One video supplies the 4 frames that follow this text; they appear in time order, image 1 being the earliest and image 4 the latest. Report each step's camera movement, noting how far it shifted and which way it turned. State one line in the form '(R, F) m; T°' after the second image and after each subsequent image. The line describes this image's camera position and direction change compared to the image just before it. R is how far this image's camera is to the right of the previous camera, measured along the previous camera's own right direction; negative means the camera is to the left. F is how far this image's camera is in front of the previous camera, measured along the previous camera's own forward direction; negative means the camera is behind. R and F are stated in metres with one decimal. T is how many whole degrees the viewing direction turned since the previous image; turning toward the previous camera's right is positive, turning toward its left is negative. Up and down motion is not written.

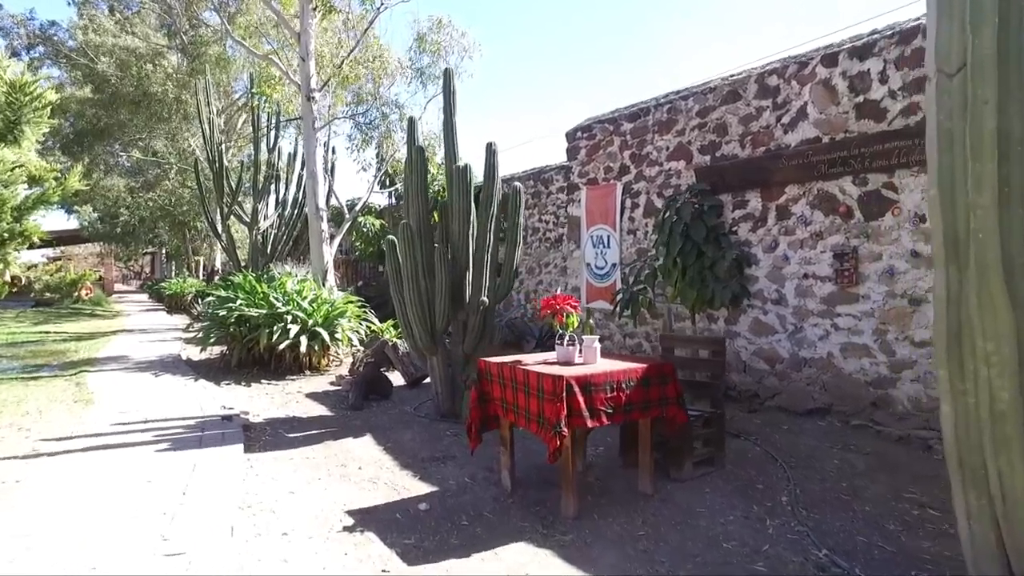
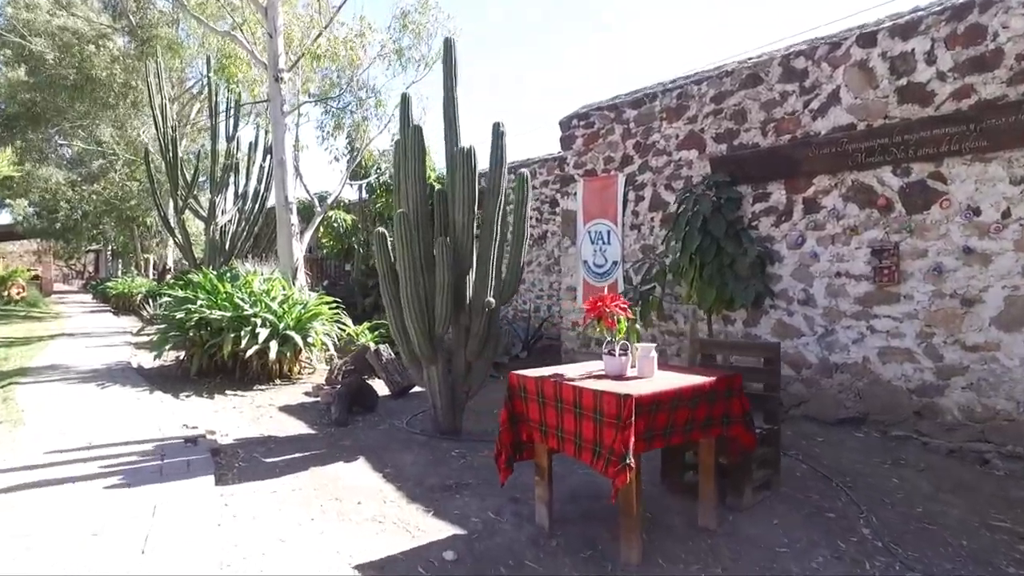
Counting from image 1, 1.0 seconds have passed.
(-0.3, +0.5) m; +4°
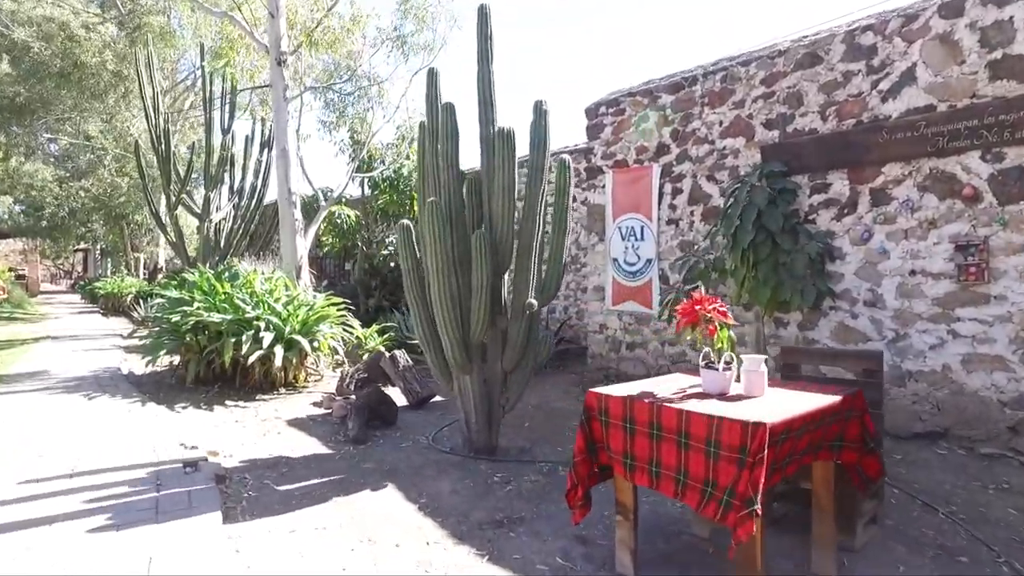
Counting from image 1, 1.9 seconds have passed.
(-0.3, +0.5) m; +1°
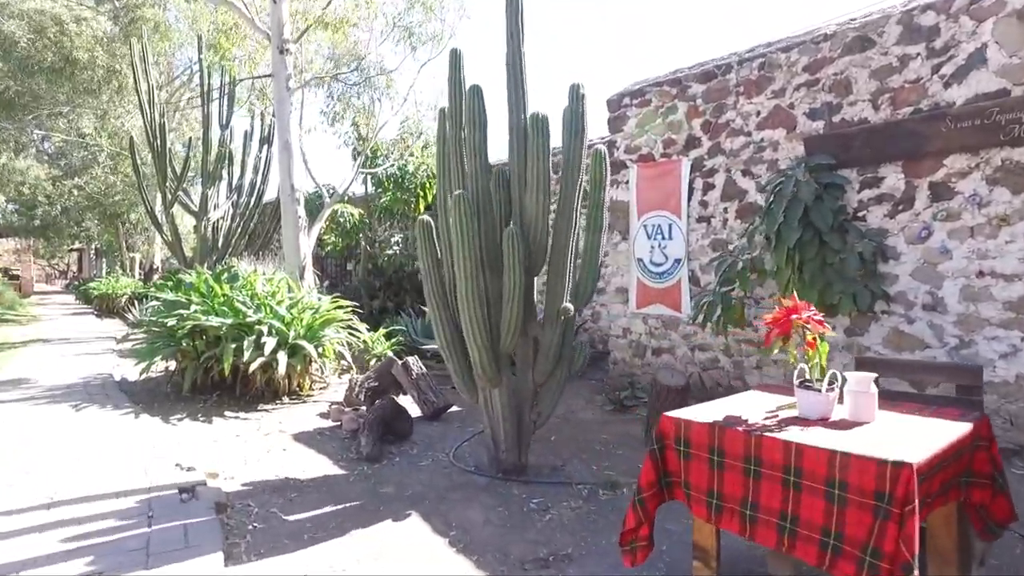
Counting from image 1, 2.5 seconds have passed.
(-0.2, +0.4) m; 0°
